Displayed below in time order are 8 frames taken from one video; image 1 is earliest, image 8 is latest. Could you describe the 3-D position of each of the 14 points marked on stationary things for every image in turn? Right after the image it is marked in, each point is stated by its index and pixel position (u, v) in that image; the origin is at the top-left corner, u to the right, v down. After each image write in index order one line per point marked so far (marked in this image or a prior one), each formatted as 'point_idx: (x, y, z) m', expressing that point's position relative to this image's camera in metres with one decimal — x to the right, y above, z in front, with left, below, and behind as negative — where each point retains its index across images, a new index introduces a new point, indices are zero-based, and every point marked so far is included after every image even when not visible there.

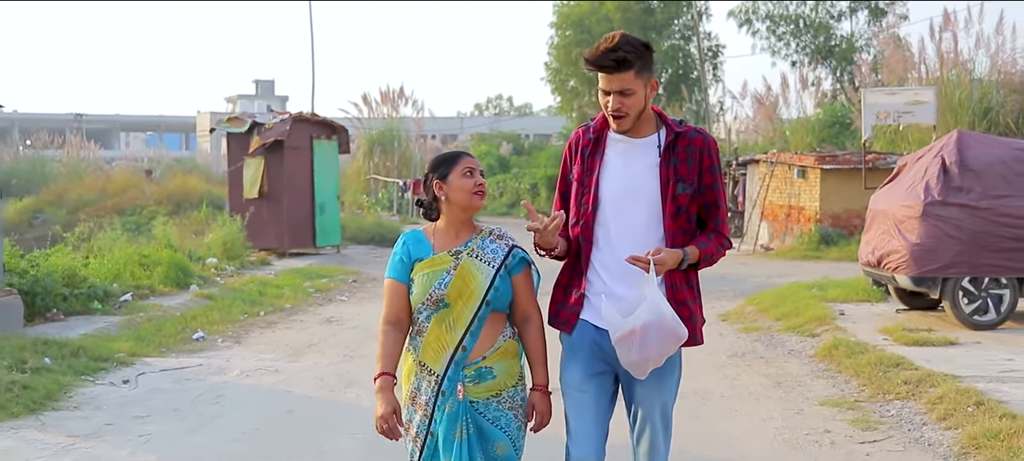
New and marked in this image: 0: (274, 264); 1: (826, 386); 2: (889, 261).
0: (-3.8, -0.5, +16.9) m
1: (+2.2, -1.1, +7.3) m
2: (+3.4, -0.3, +9.5) m
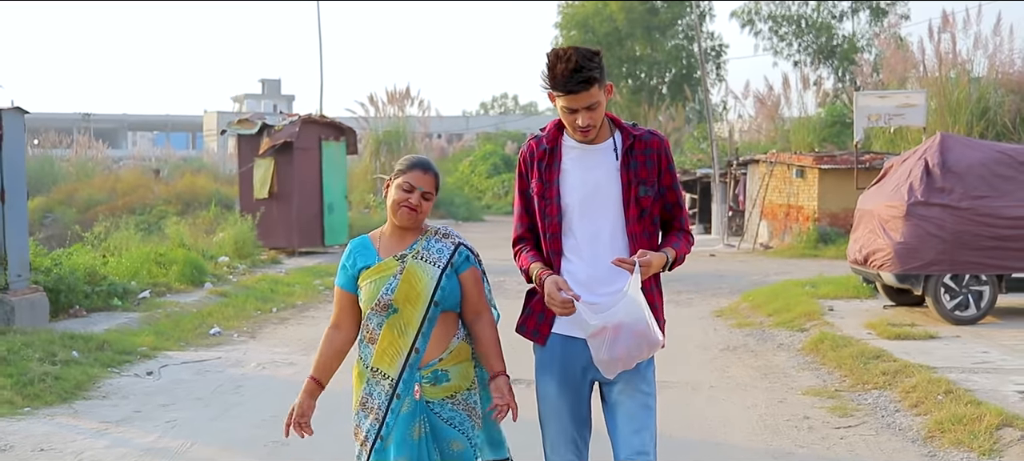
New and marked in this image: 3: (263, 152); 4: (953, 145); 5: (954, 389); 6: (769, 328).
0: (-3.8, -0.5, +17.4) m
1: (+2.2, -1.1, +7.8) m
2: (+3.4, -0.3, +9.9) m
3: (-4.4, +1.4, +18.4) m
4: (+4.1, +0.8, +9.8) m
5: (+2.7, -1.0, +6.5) m
6: (+2.5, -0.9, +10.1) m
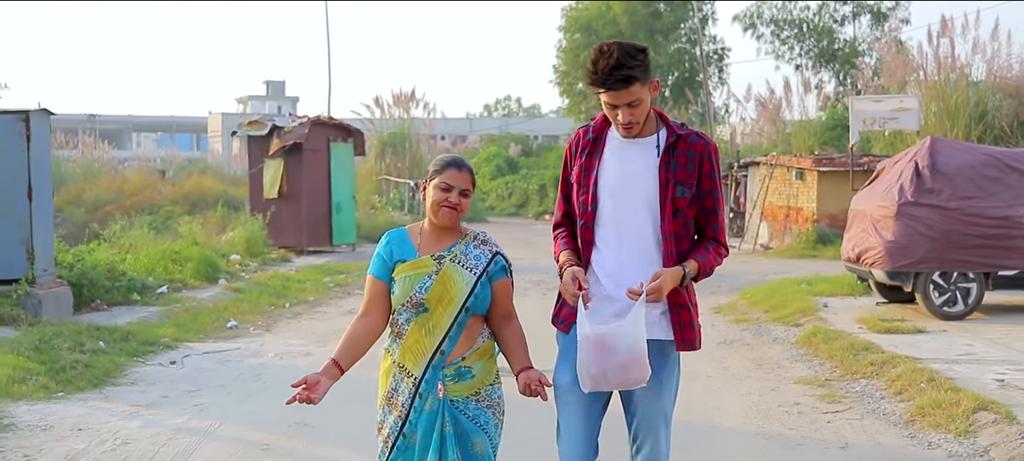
0: (-3.7, -0.5, +17.8) m
1: (+2.2, -1.1, +8.1) m
2: (+3.5, -0.3, +10.3) m
3: (-4.3, +1.4, +18.8) m
4: (+4.2, +0.8, +10.2) m
5: (+2.8, -1.0, +6.9) m
6: (+2.5, -0.9, +10.5) m
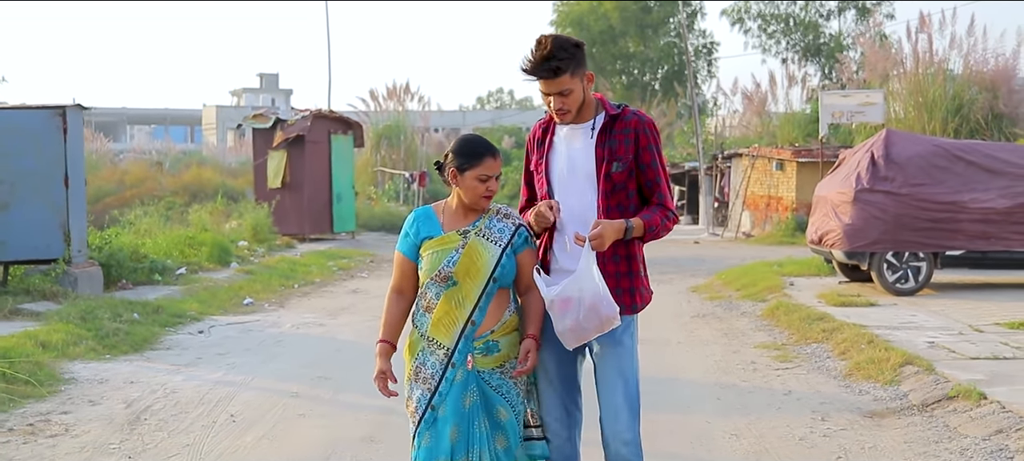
0: (-3.8, -0.3, +18.7) m
1: (+2.2, -0.9, +9.1) m
2: (+3.4, -0.1, +11.3) m
3: (-4.4, +1.6, +19.8) m
4: (+4.1, +1.0, +11.2) m
5: (+2.7, -0.8, +7.9) m
6: (+2.5, -0.8, +11.5) m
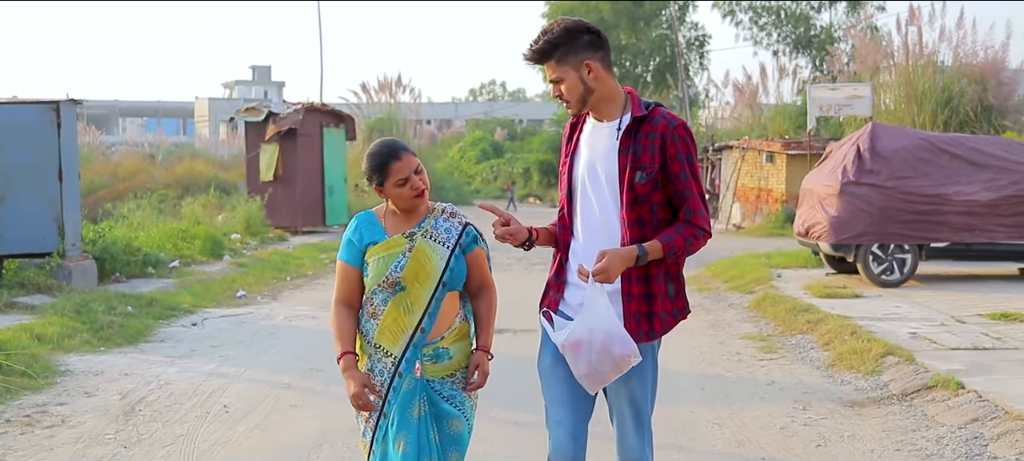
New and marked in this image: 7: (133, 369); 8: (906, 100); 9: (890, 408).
0: (-4.0, -0.2, +18.8) m
1: (+2.1, -0.8, +9.3) m
2: (+3.3, 0.0, +11.4) m
3: (-4.6, +1.7, +19.8) m
4: (+4.0, +1.0, +11.3) m
5: (+2.6, -0.8, +8.0) m
6: (+2.3, -0.7, +11.6) m
7: (-2.6, -1.0, +7.3) m
8: (+6.8, +2.2, +18.0) m
9: (+2.2, -1.0, +6.1) m
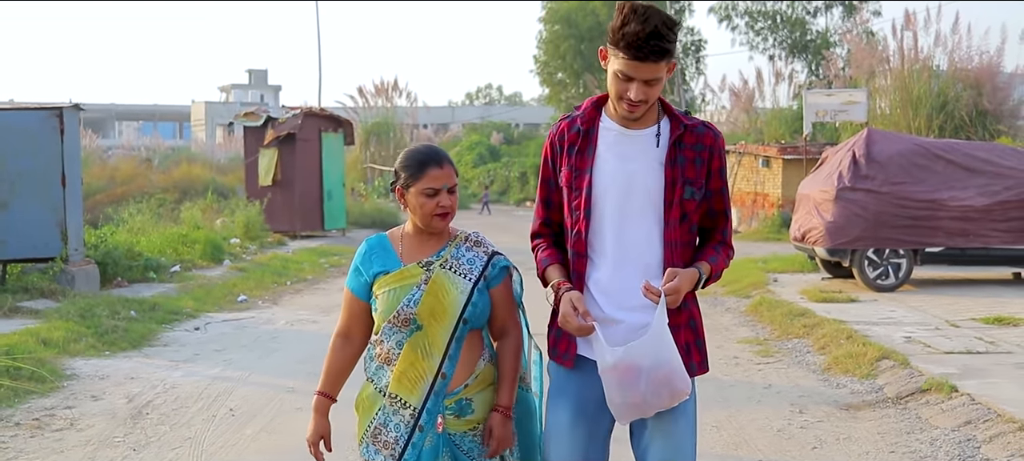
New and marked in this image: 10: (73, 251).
0: (-4.0, -0.3, +18.9) m
1: (+2.1, -0.9, +9.4) m
2: (+3.3, -0.1, +11.5) m
3: (-4.6, +1.7, +19.9) m
4: (+4.0, +1.0, +11.4) m
5: (+2.6, -0.8, +8.1) m
6: (+2.3, -0.7, +11.8) m
7: (-2.6, -1.0, +7.3) m
8: (+6.7, +2.2, +18.1) m
9: (+2.2, -1.1, +6.2) m
10: (-4.5, -0.2, +10.7) m
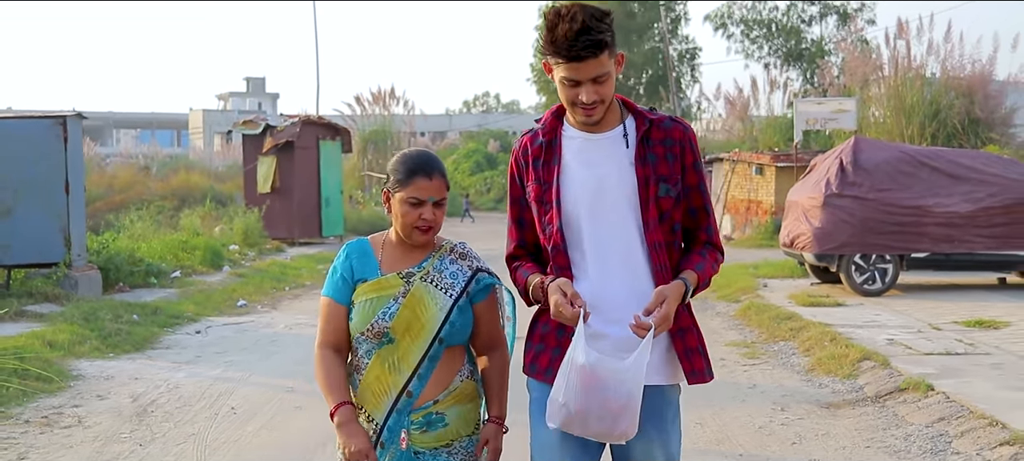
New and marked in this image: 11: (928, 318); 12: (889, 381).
0: (-4.1, -0.4, +19.1) m
1: (+2.0, -0.9, +9.6) m
2: (+3.2, -0.1, +11.8) m
3: (-4.7, +1.5, +20.2) m
4: (+3.9, +0.9, +11.7) m
5: (+2.6, -0.8, +8.4) m
6: (+2.3, -0.8, +12.0) m
7: (-2.7, -1.0, +7.6) m
8: (+6.6, +2.0, +18.4) m
9: (+2.1, -1.1, +6.4) m
10: (-4.5, -0.3, +10.9) m
11: (+3.8, -0.8, +9.6) m
12: (+2.5, -1.0, +6.9) m
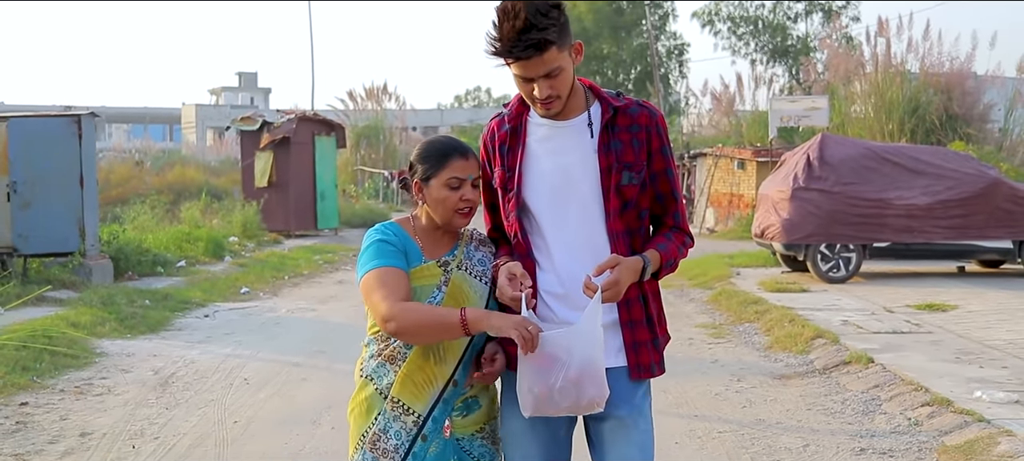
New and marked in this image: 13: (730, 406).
0: (-4.3, -0.2, +19.8) m
1: (+1.9, -0.9, +10.4) m
2: (+3.1, 0.0, +12.5) m
3: (-4.9, +1.7, +20.8) m
4: (+3.8, +1.0, +12.4) m
5: (+2.5, -0.8, +9.1) m
6: (+2.1, -0.7, +12.7) m
7: (-2.8, -1.0, +8.3) m
8: (+6.4, +2.2, +19.1) m
9: (+2.0, -1.0, +7.2) m
10: (-4.7, -0.2, +11.6) m
11: (+3.7, -0.7, +10.4) m
12: (+2.4, -0.9, +7.6) m
13: (+1.3, -1.1, +6.4) m
